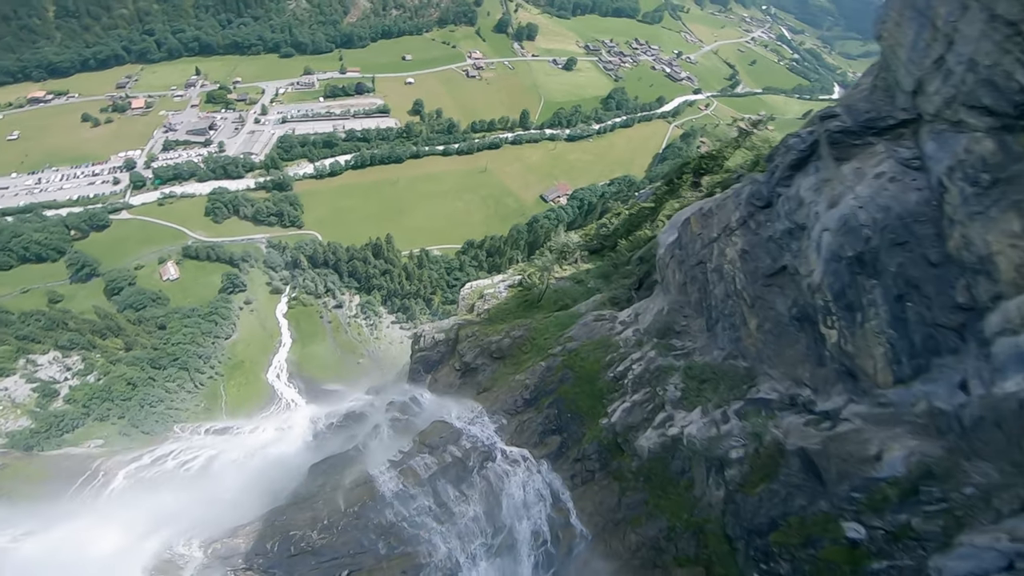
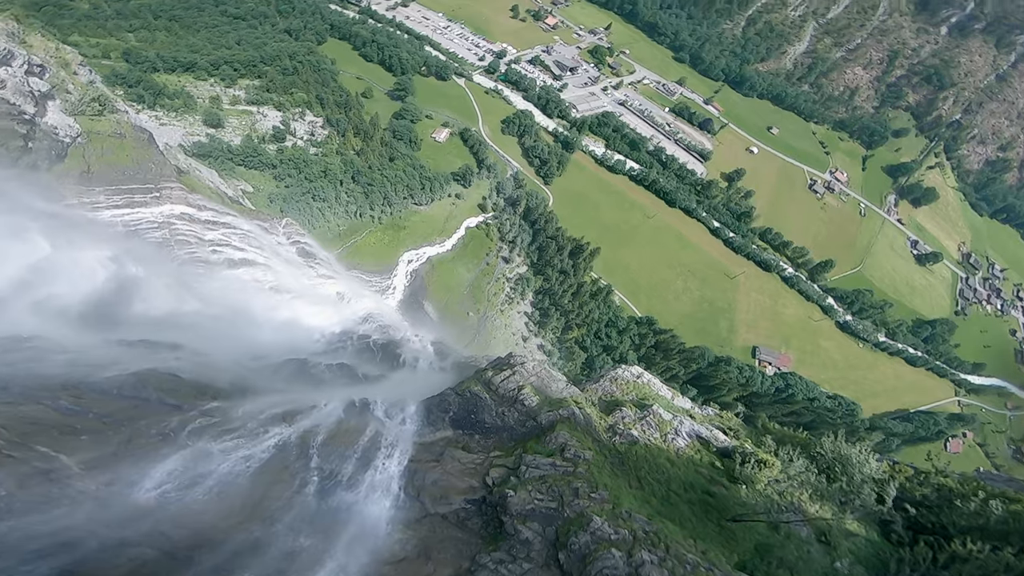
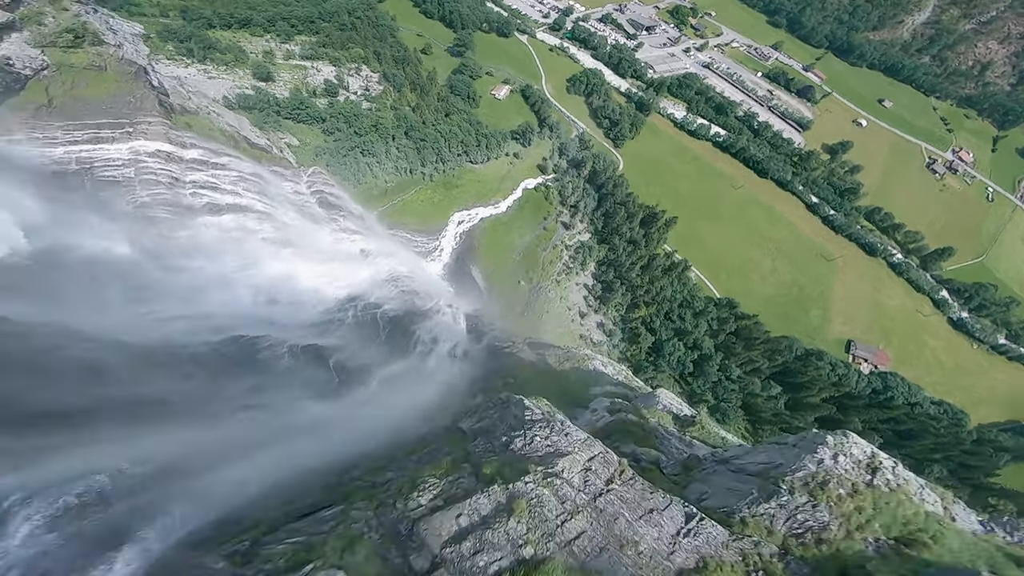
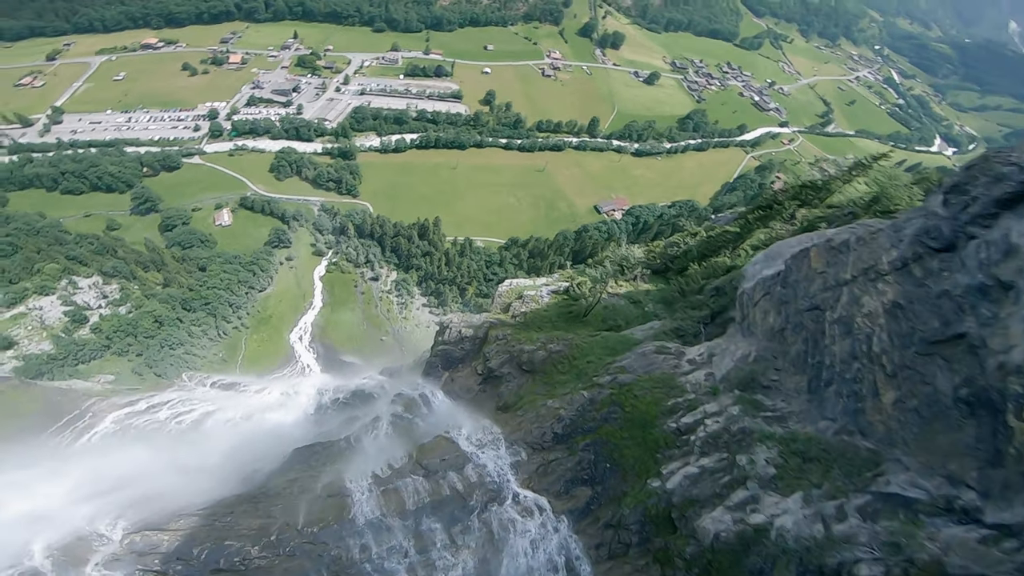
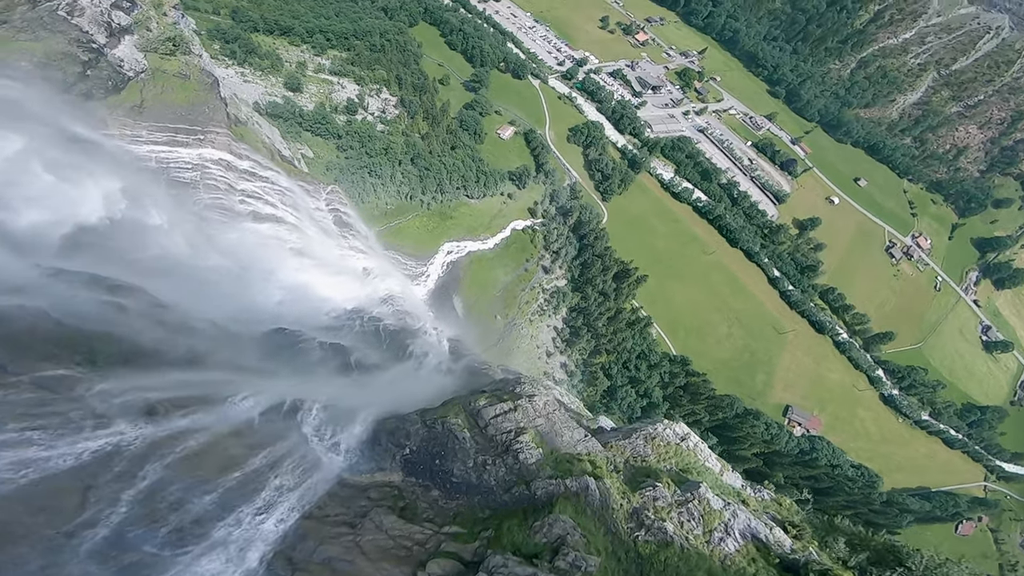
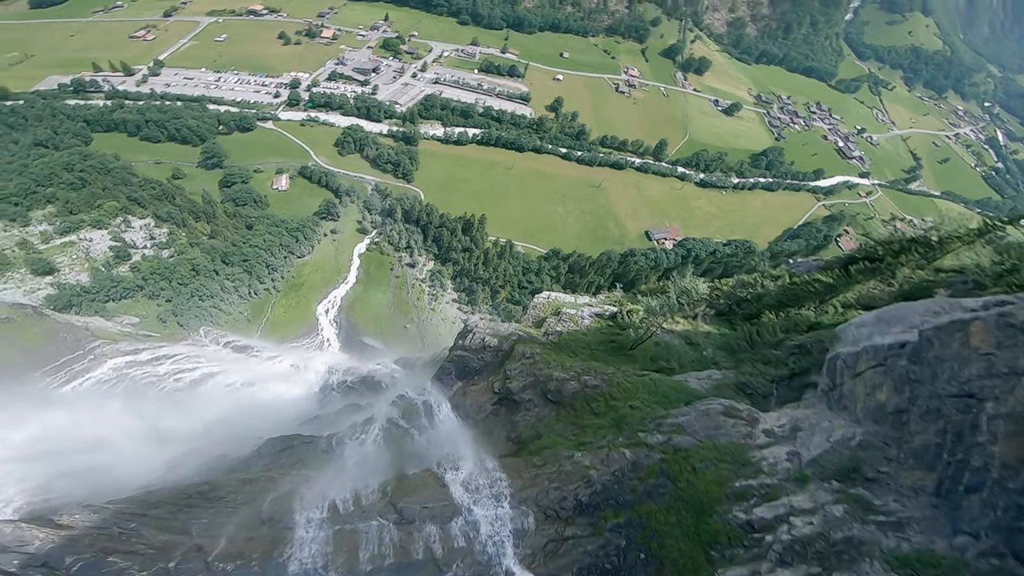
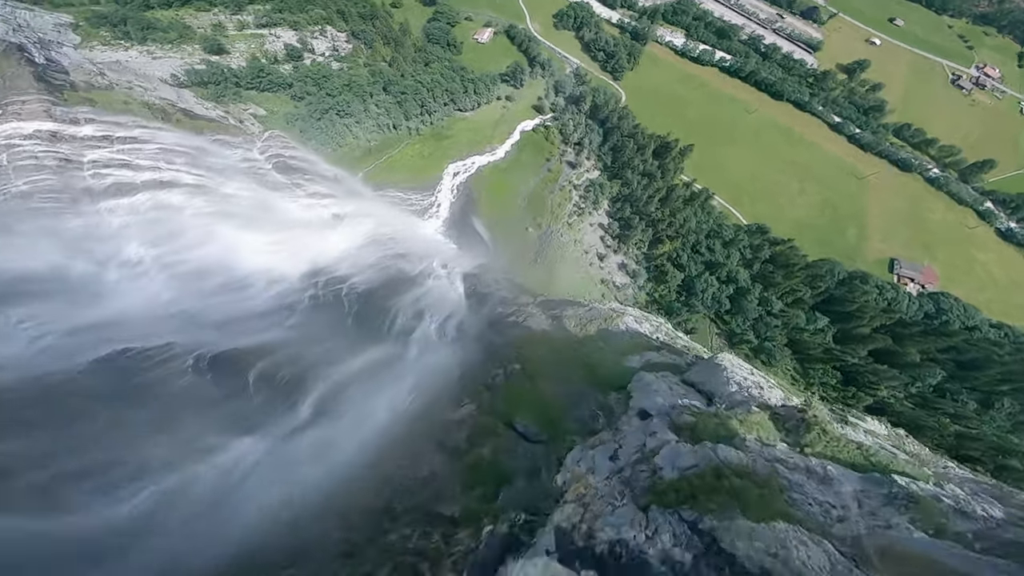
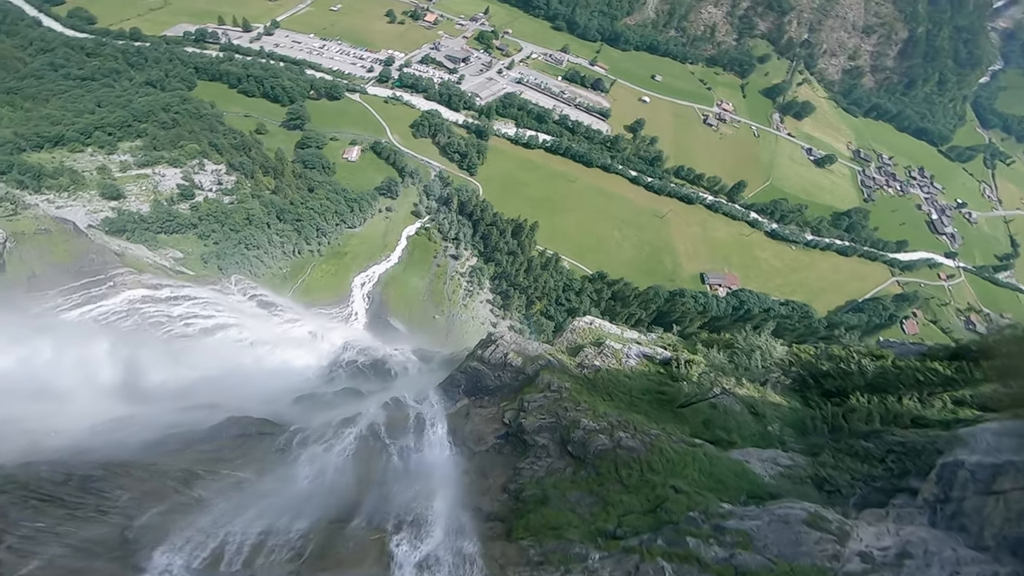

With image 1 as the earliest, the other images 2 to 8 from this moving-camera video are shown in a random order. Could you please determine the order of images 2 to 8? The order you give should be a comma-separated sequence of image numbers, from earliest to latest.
4, 6, 8, 2, 5, 3, 7
